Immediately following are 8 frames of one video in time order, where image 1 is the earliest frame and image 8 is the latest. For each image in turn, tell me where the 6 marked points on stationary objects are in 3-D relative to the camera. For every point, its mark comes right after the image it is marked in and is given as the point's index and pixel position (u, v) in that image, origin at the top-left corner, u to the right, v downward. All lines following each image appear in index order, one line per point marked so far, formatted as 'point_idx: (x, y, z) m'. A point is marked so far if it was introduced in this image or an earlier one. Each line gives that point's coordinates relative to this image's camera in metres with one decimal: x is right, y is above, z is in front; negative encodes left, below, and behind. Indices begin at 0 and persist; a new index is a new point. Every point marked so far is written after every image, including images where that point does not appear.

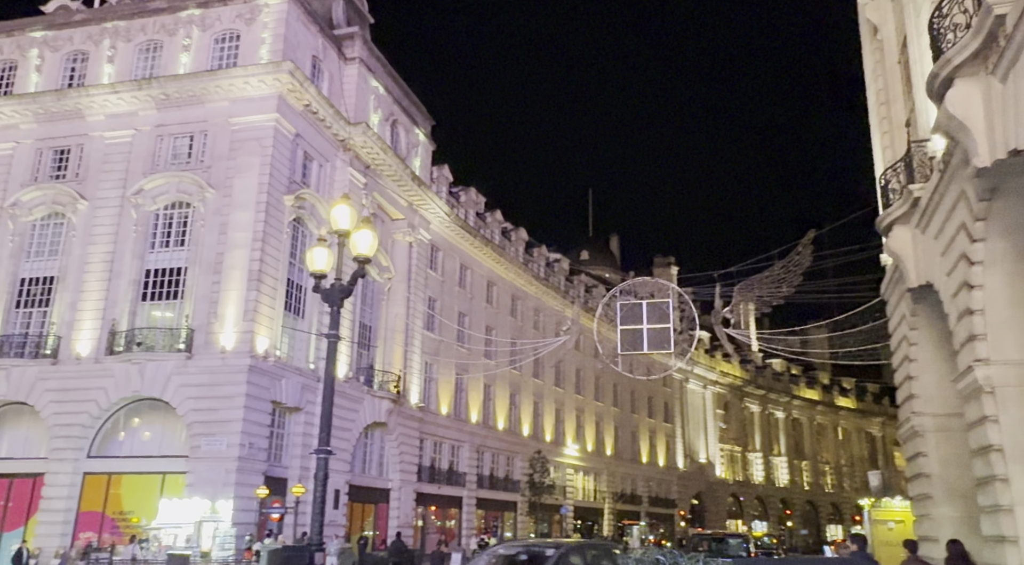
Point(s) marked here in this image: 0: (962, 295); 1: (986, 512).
0: (+7.8, -0.2, +15.8) m
1: (+8.1, -3.8, +15.7) m
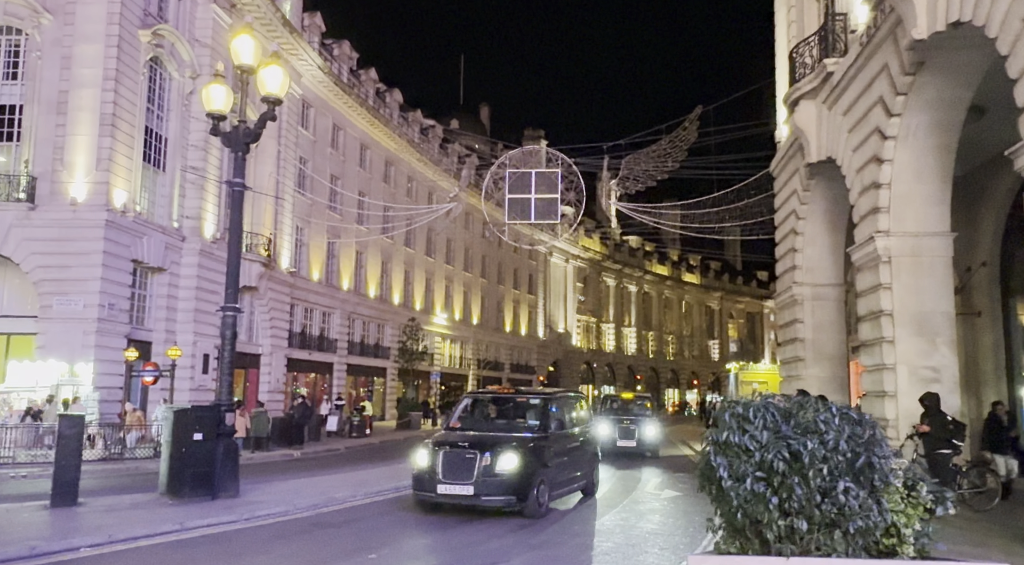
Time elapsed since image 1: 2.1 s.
0: (+6.3, +2.0, +15.9) m
1: (+6.4, -1.6, +16.4) m
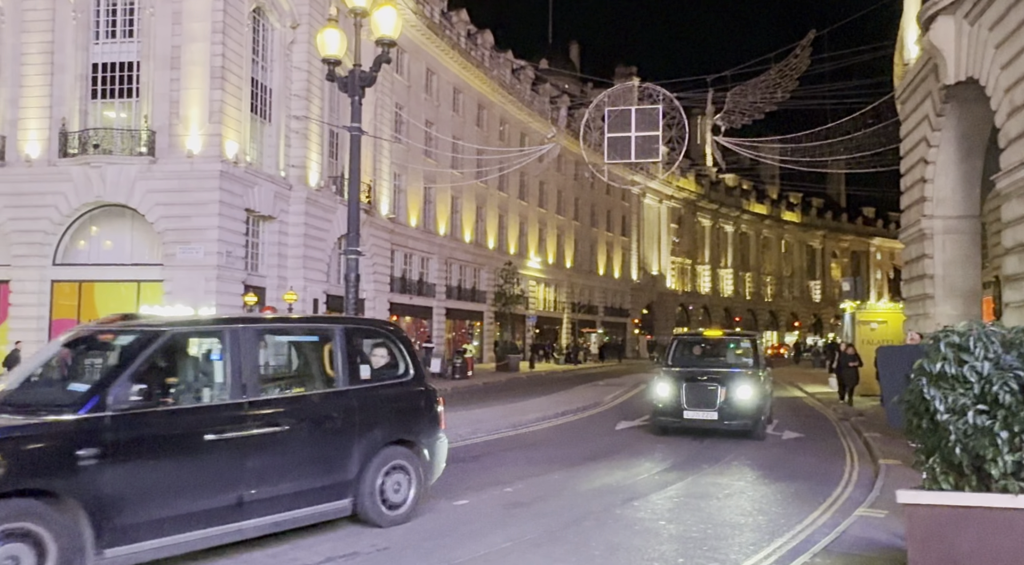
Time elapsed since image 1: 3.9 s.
0: (+8.3, +3.1, +14.9) m
1: (+8.5, -0.5, +15.6) m
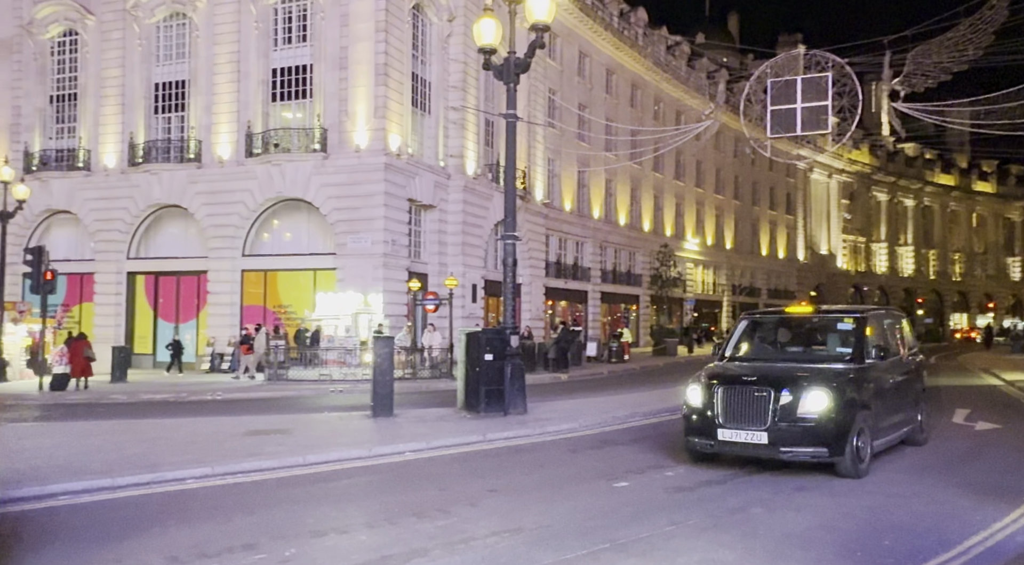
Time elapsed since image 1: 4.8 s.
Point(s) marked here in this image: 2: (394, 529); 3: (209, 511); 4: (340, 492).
0: (+10.7, +3.5, +13.7) m
1: (+11.0, -0.1, +14.4) m
2: (-1.1, -2.2, +8.4) m
3: (-3.0, -2.3, +9.1) m
4: (-1.8, -2.4, +10.3) m
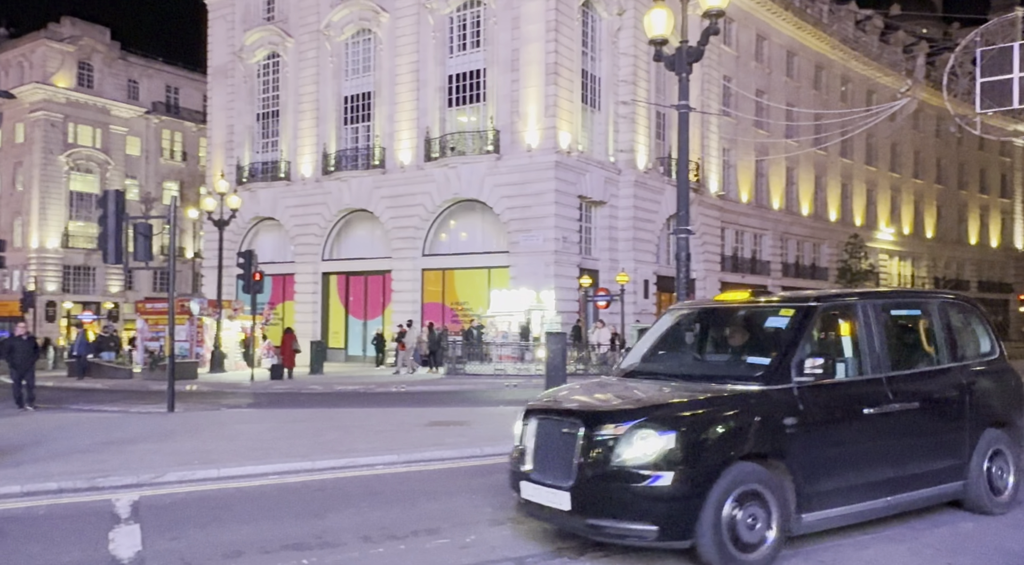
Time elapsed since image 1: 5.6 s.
0: (+13.0, +3.6, +11.7) m
1: (+13.5, +0.1, +12.3) m
2: (+0.5, -2.2, +8.7) m
3: (-1.2, -2.3, +9.7) m
4: (+0.2, -2.4, +10.7) m
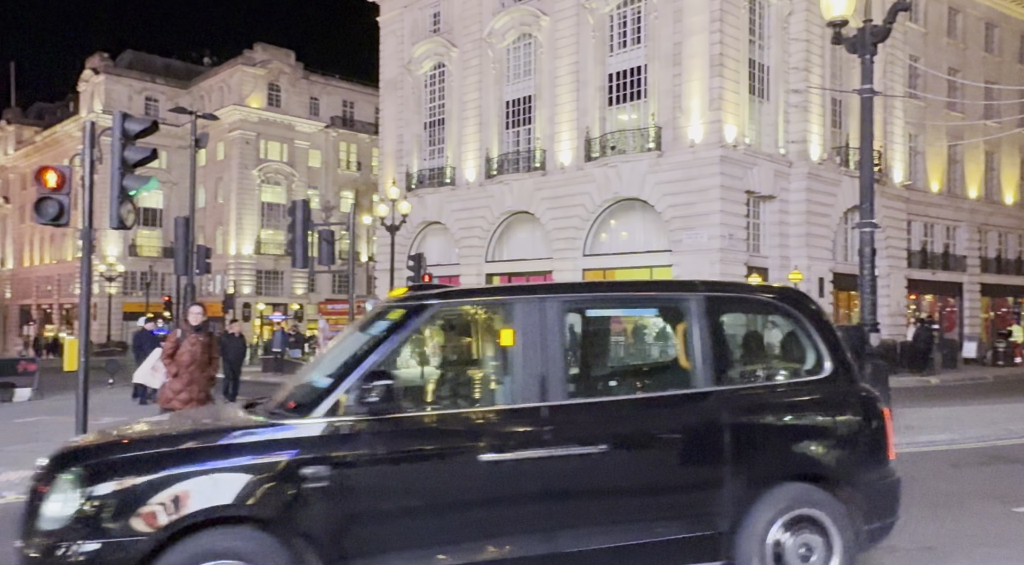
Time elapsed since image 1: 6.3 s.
0: (+14.7, +3.8, +9.0) m
1: (+15.4, +0.2, +9.5) m
2: (+2.0, -2.2, +8.2) m
3: (+0.5, -2.3, +9.5) m
4: (+2.0, -2.4, +10.2) m
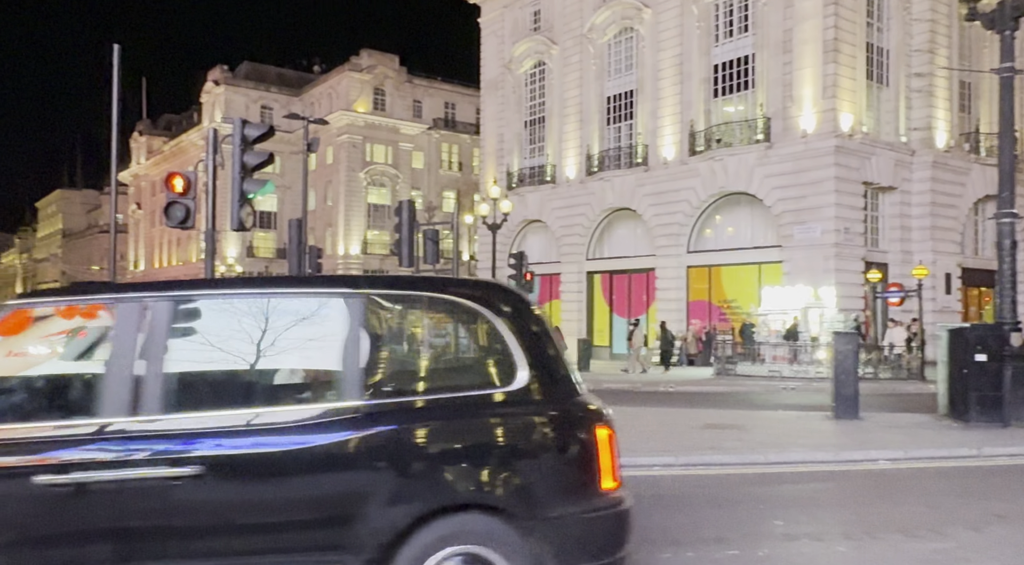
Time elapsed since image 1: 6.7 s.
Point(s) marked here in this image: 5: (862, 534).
0: (+15.6, +3.8, +7.0) m
1: (+16.4, +0.3, +7.4) m
2: (+2.9, -2.1, +7.6) m
3: (+1.5, -2.2, +9.1) m
4: (+3.1, -2.3, +9.7) m
5: (+3.1, -2.1, +8.0) m
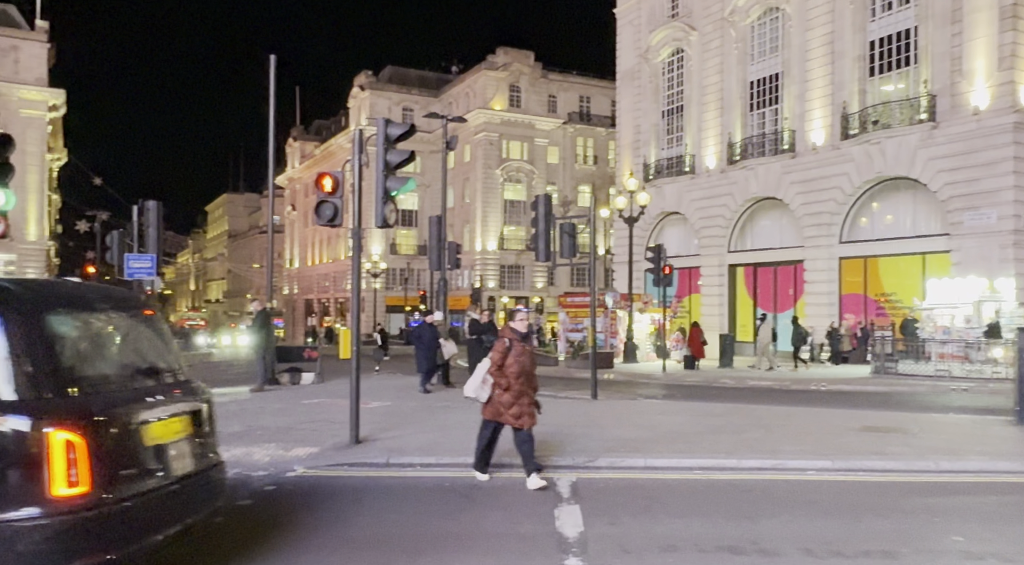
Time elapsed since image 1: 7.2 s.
0: (+16.5, +4.0, +4.0) m
1: (+17.3, +0.4, +4.4) m
2: (+4.0, -2.0, +6.6) m
3: (+2.9, -2.2, +8.3) m
4: (+4.6, -2.2, +8.6) m
5: (+4.3, -2.0, +7.0) m
